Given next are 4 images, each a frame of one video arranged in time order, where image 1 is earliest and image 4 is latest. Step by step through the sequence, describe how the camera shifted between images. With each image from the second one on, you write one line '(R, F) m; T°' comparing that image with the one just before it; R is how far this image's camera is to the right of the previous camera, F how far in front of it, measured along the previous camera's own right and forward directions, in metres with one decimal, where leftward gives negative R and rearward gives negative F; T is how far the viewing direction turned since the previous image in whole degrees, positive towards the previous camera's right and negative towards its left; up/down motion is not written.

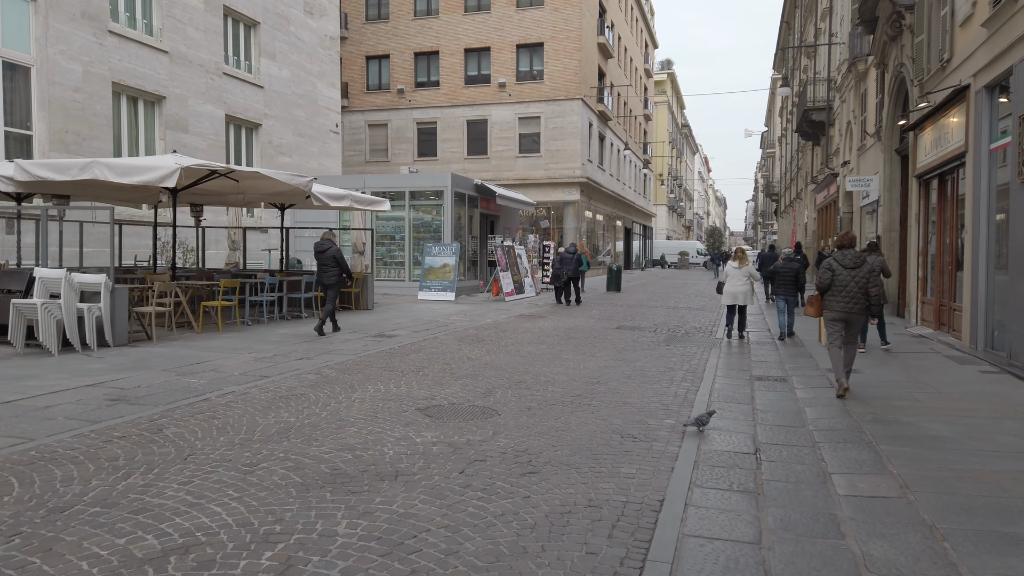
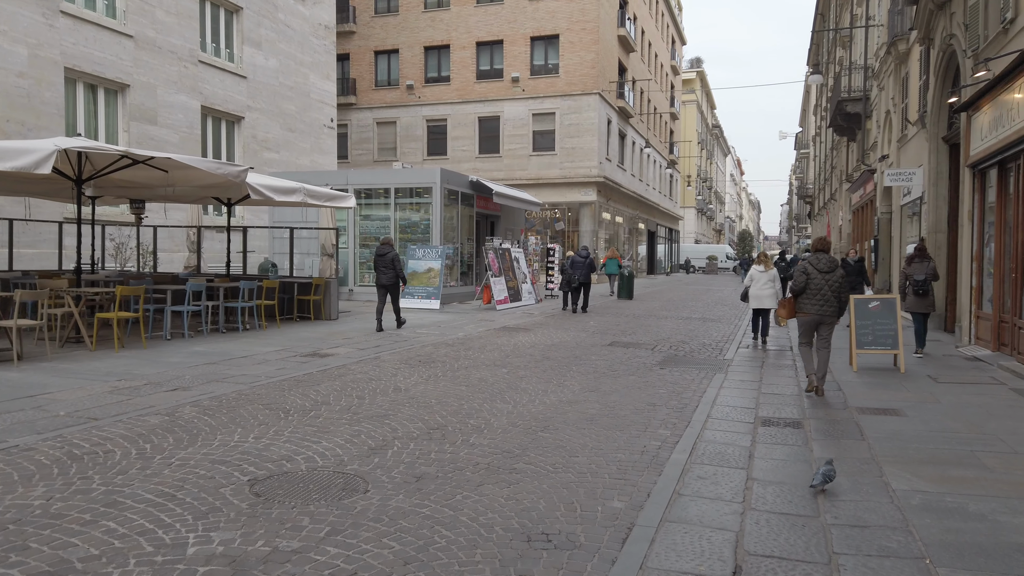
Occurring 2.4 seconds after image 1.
(+0.9, +2.2) m; -2°
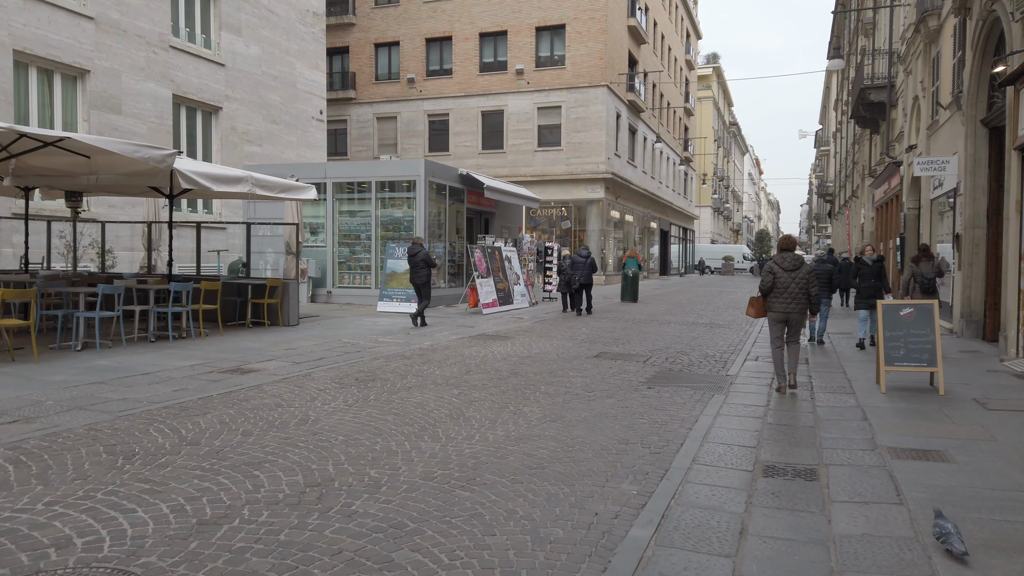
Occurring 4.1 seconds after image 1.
(+0.7, +1.7) m; -1°
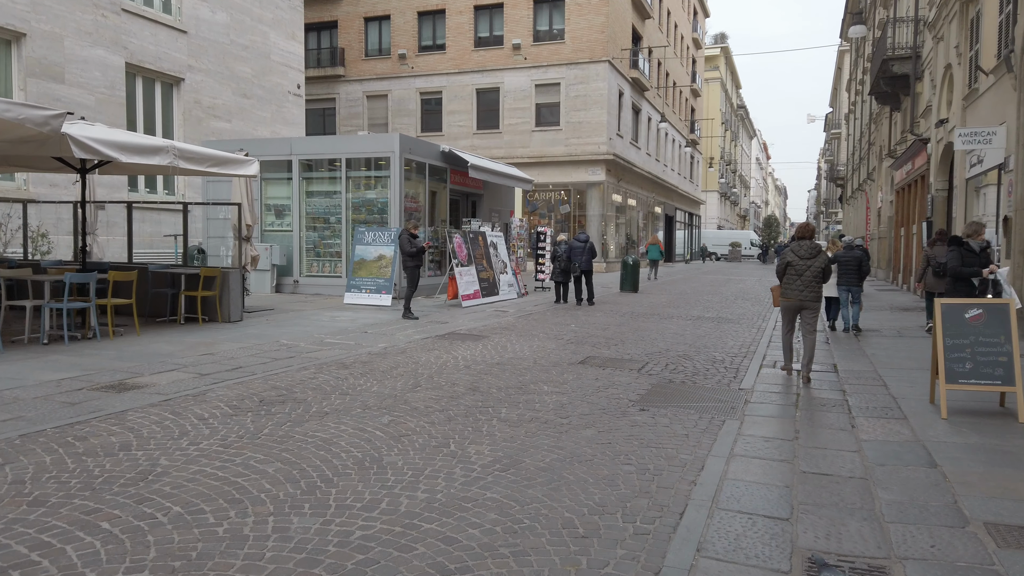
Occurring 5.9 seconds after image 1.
(+0.4, +1.9) m; 0°
